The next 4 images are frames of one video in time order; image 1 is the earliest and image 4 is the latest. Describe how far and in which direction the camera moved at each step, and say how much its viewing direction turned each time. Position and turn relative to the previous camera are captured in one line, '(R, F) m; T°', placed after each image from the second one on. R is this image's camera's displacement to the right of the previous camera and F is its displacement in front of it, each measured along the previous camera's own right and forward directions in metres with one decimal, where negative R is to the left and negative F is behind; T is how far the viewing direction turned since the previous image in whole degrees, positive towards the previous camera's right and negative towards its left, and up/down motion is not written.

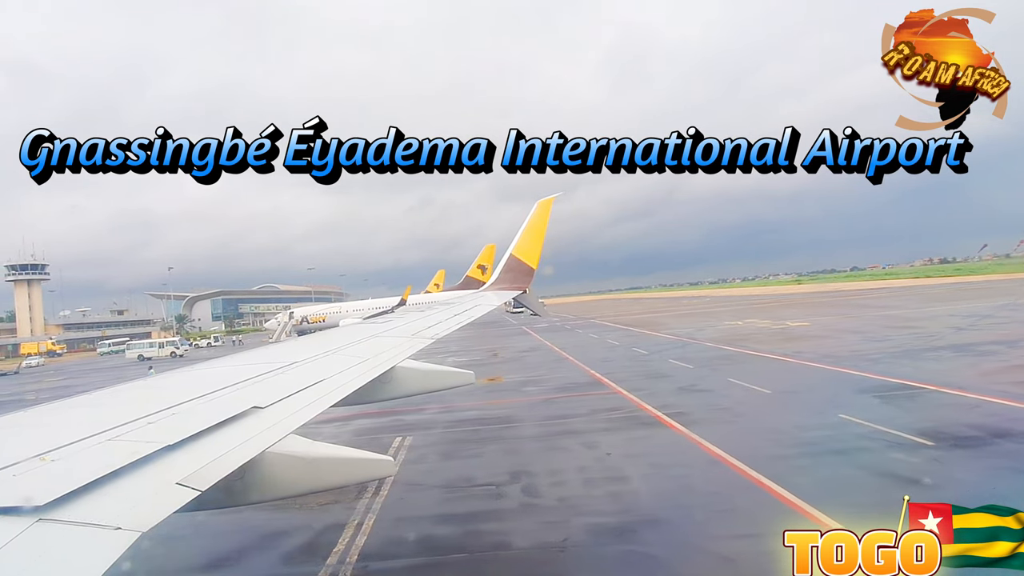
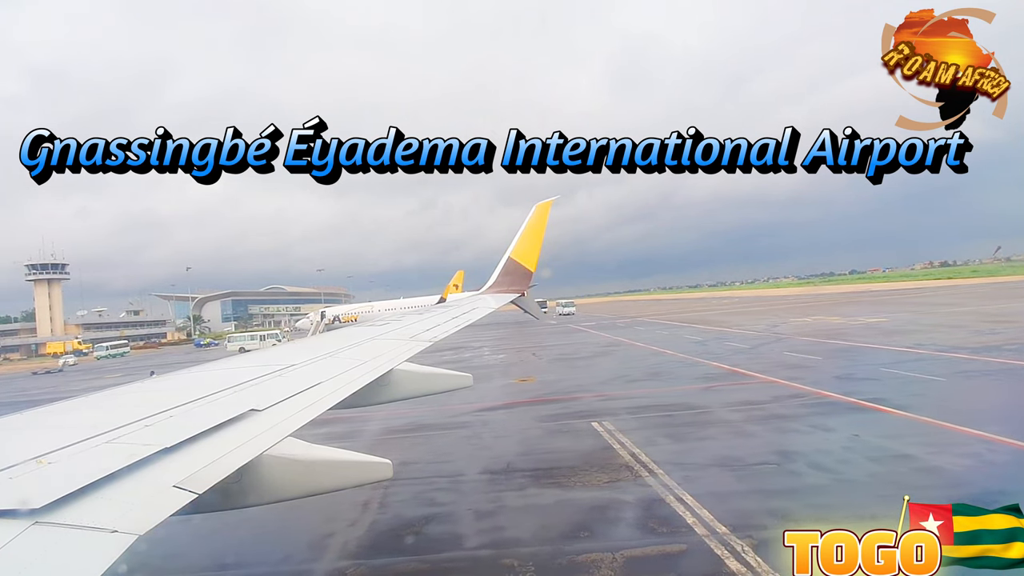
(-0.1, -1.4) m; 0°
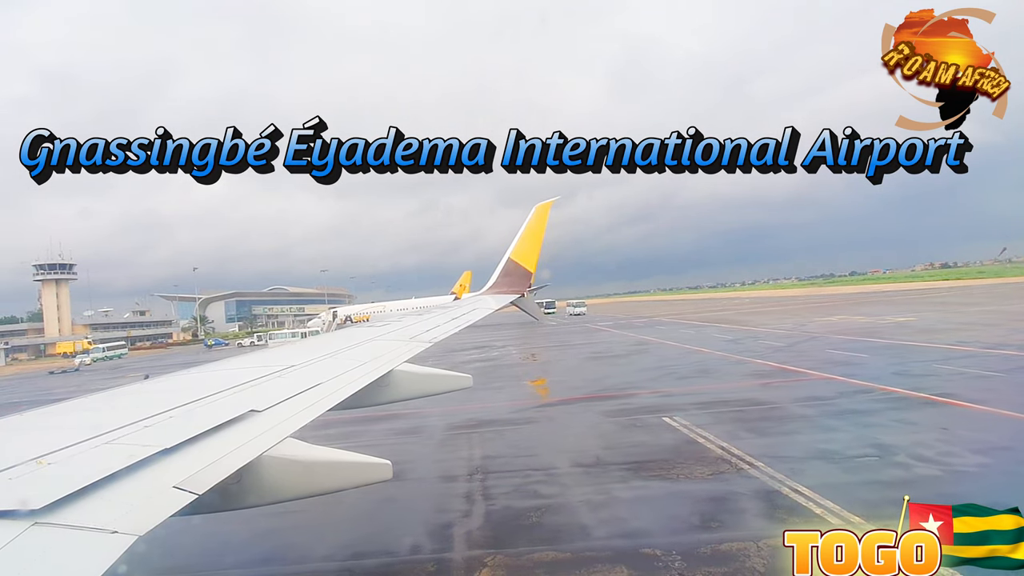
(+0.2, -0.3) m; 0°
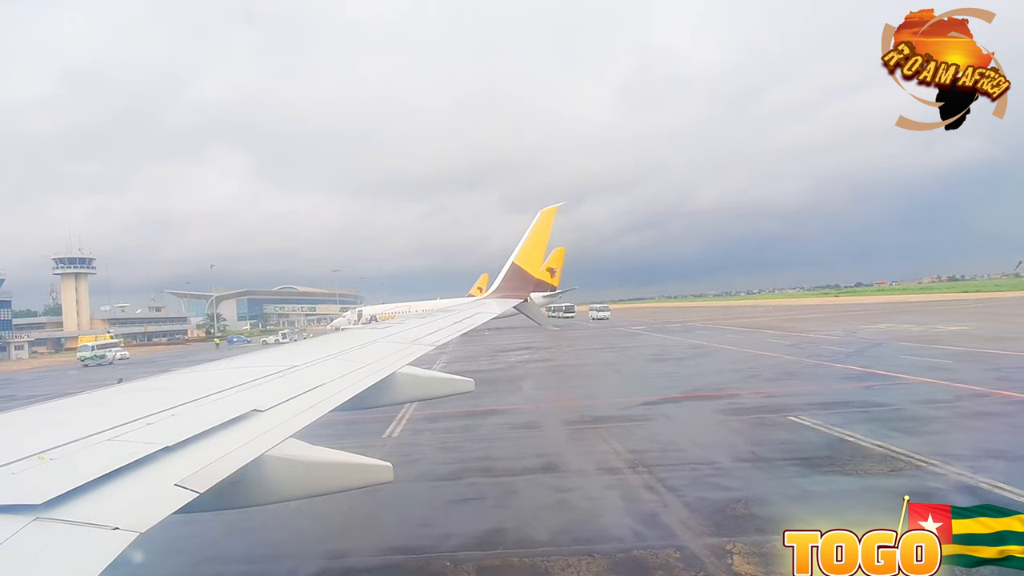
(-1.5, 0.0) m; 0°
